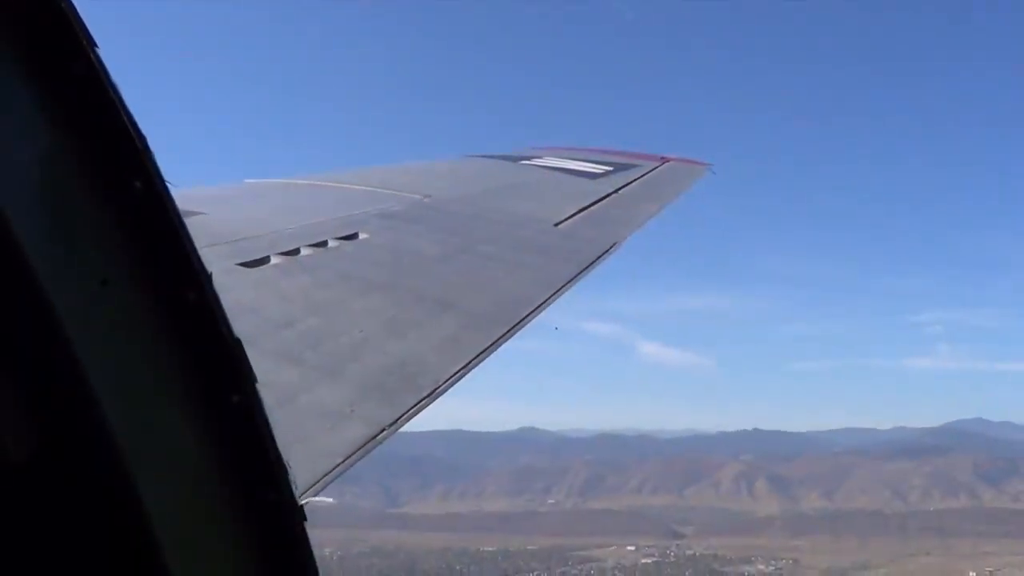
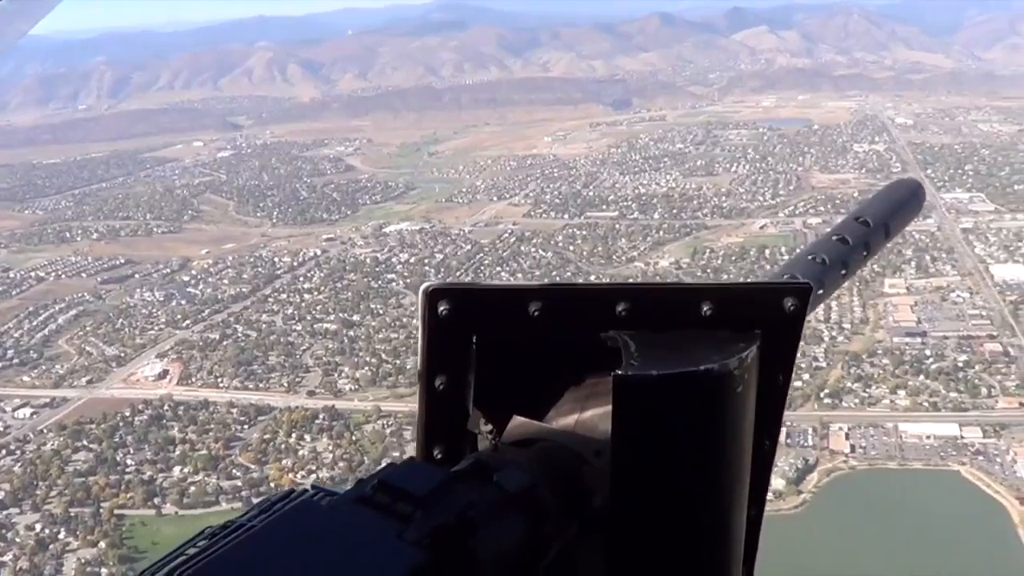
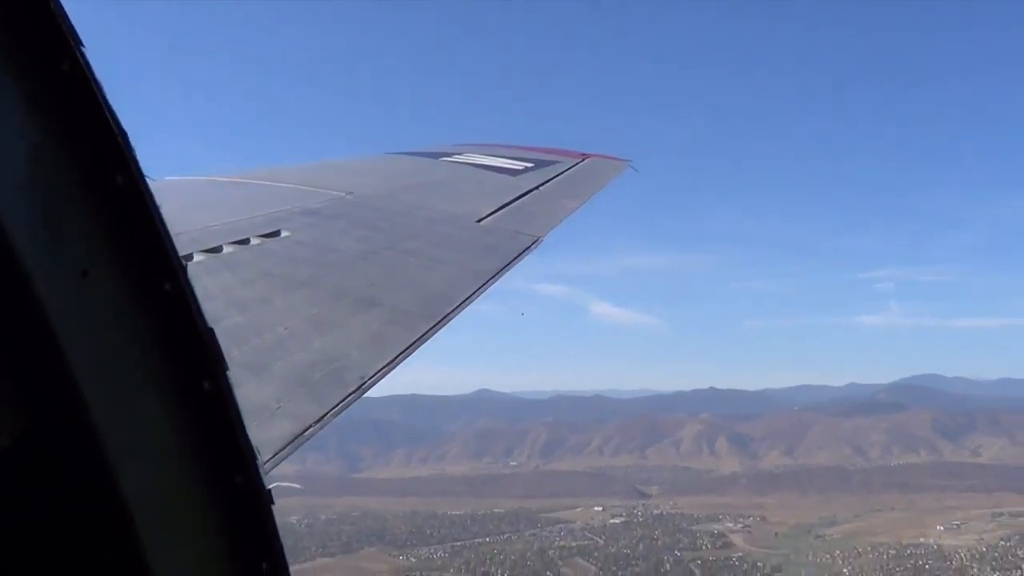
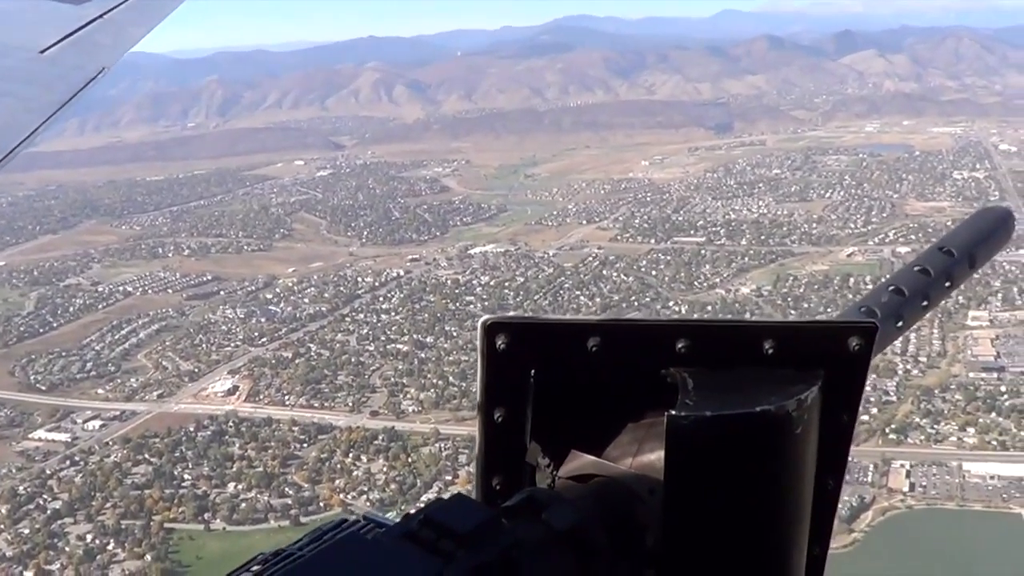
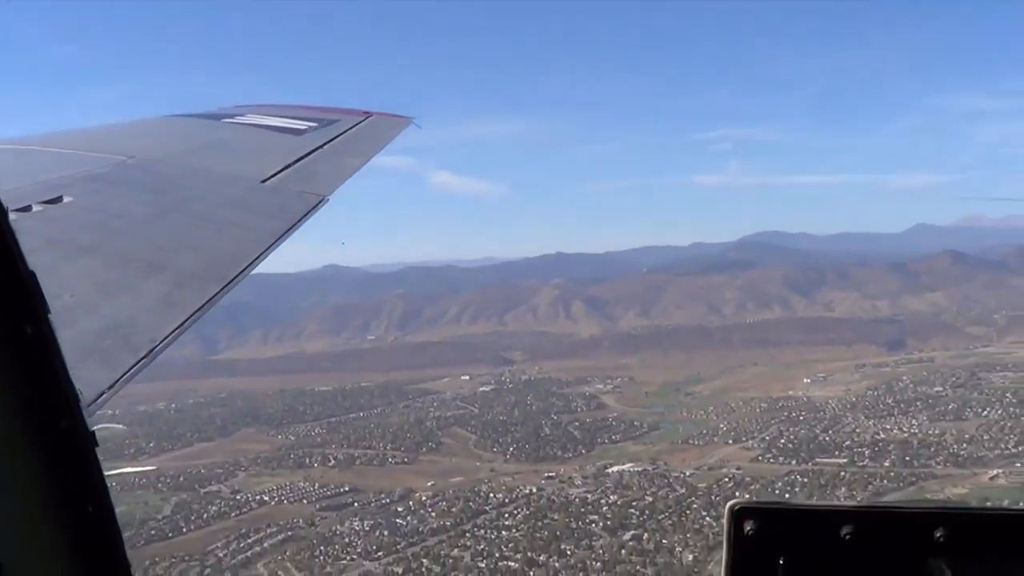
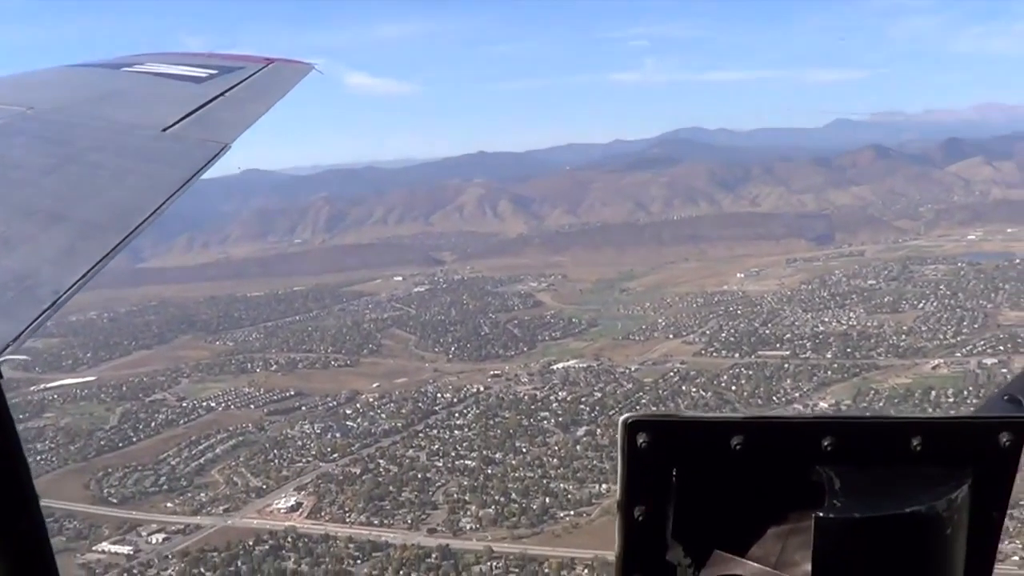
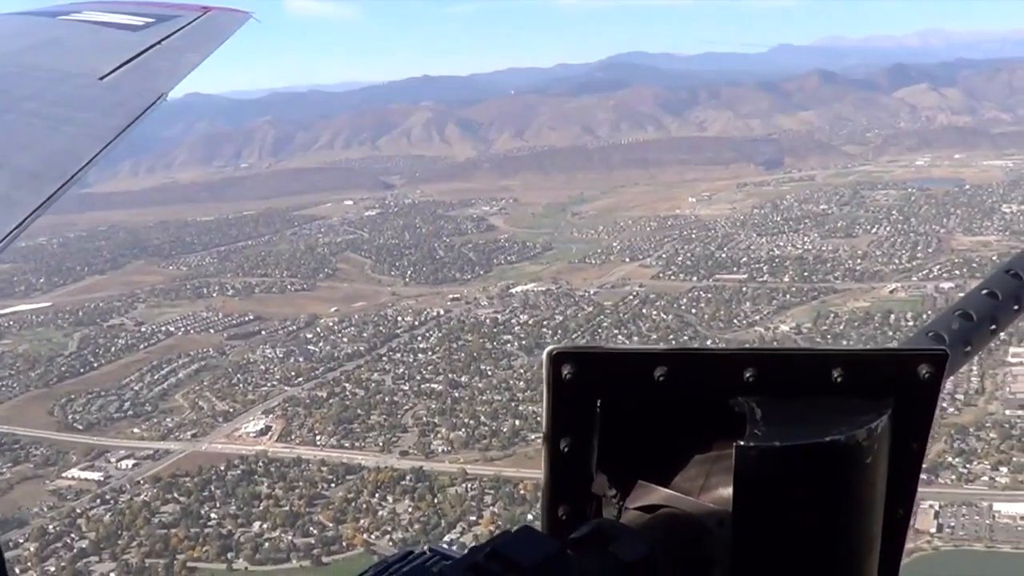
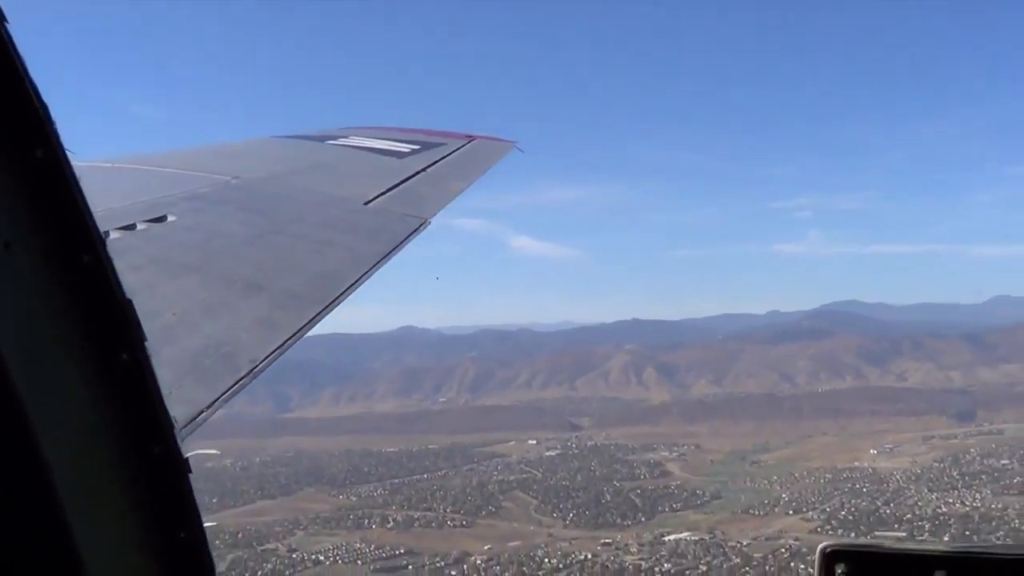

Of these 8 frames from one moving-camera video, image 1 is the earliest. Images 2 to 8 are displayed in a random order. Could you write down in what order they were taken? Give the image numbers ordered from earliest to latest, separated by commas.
3, 8, 5, 6, 7, 4, 2
